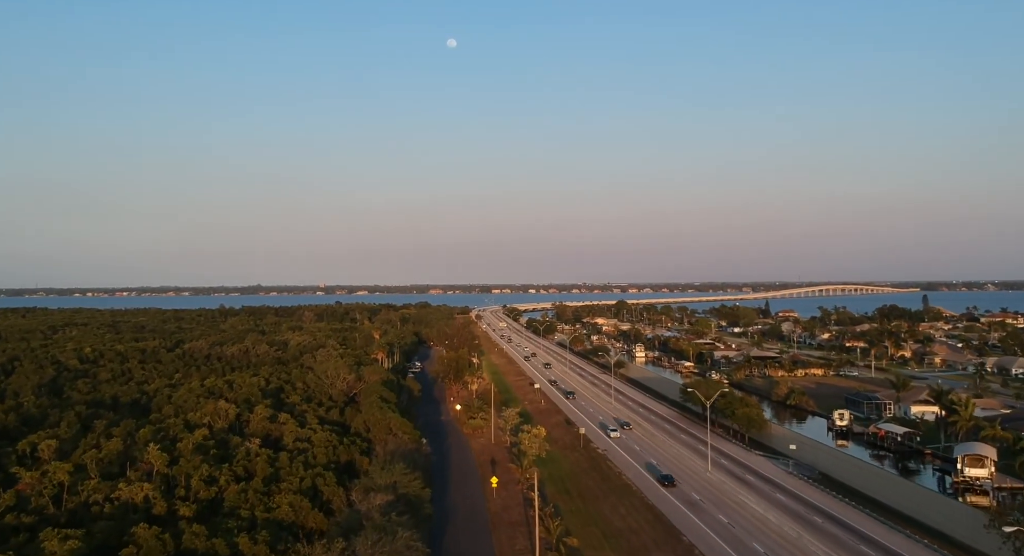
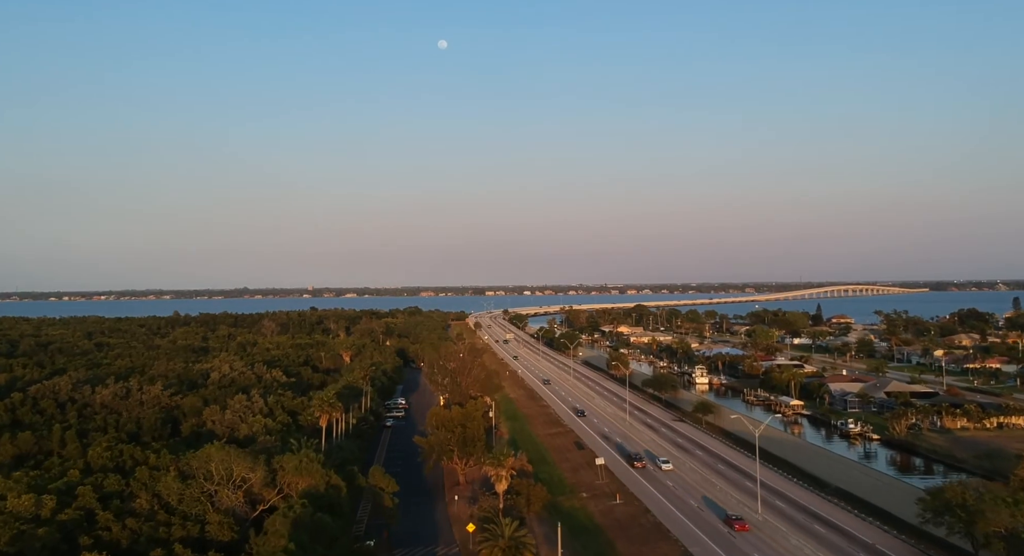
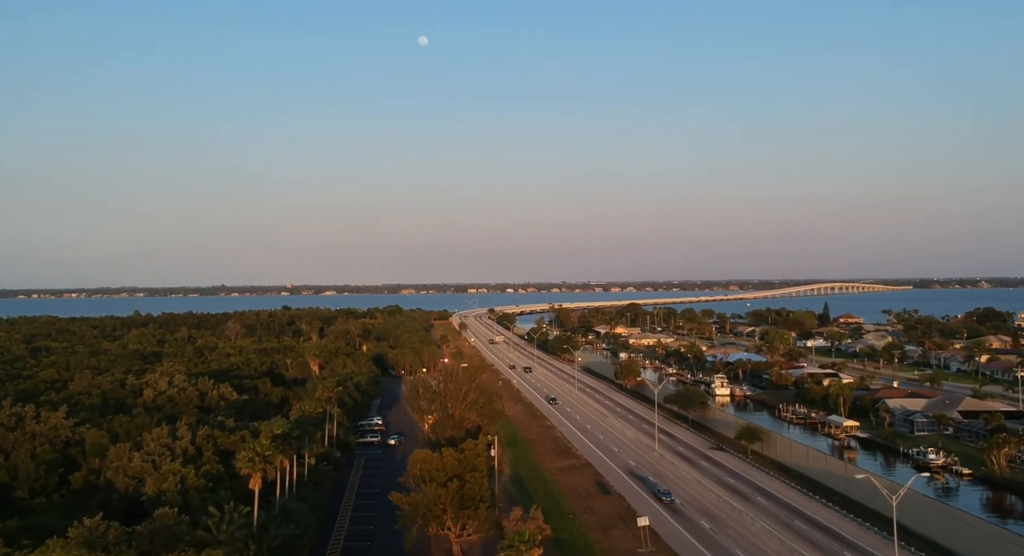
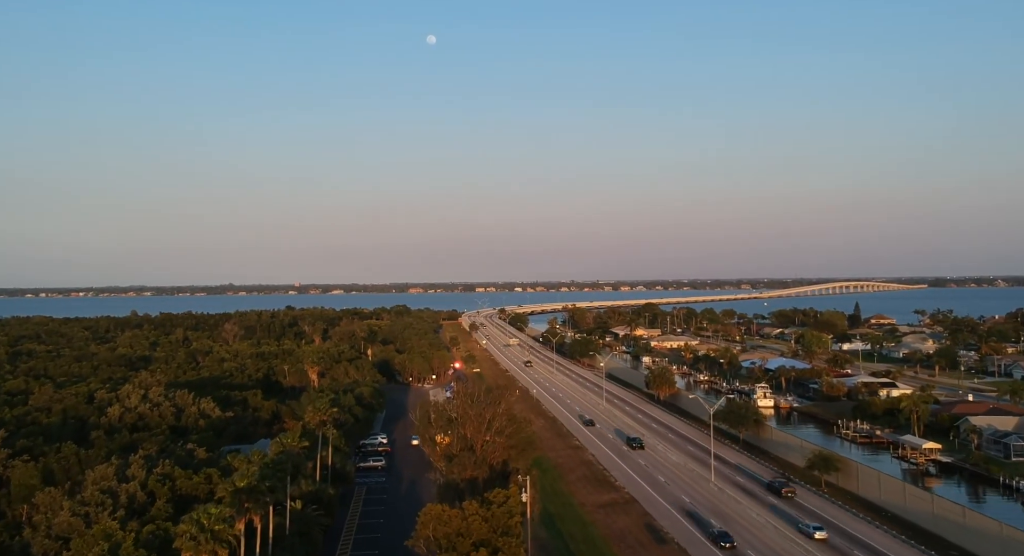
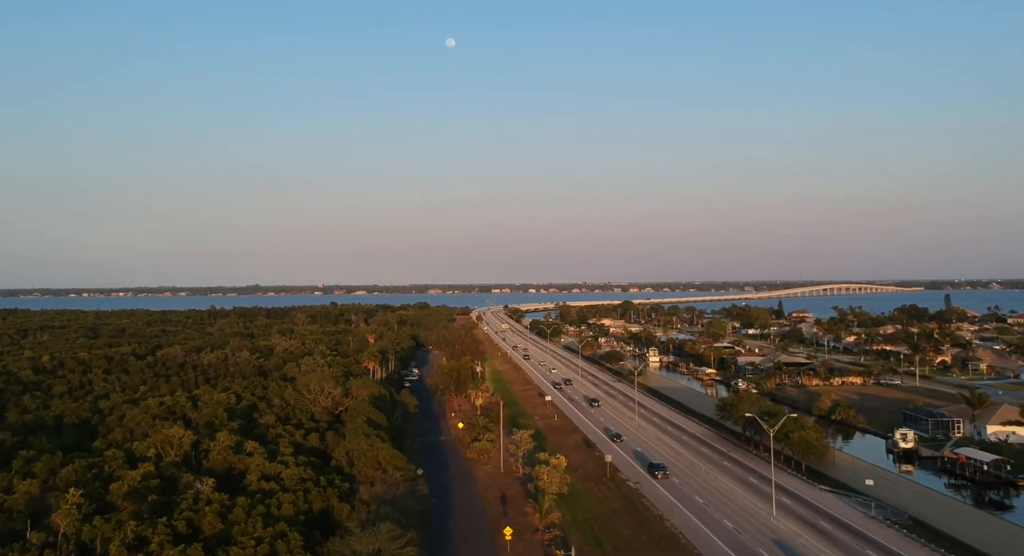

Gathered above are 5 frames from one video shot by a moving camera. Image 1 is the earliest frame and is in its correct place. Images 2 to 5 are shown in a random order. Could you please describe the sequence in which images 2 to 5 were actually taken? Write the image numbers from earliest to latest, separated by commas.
5, 2, 3, 4
